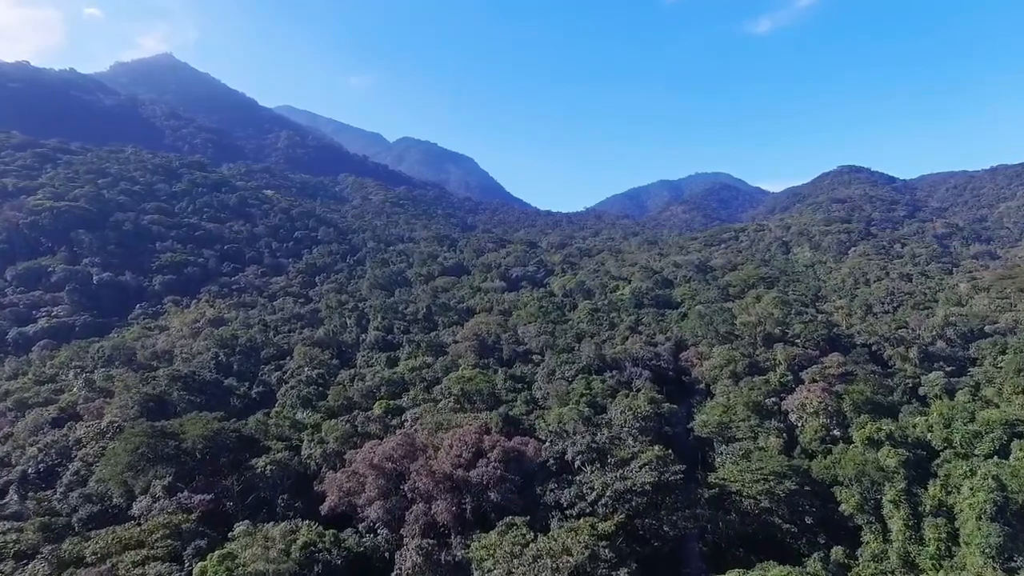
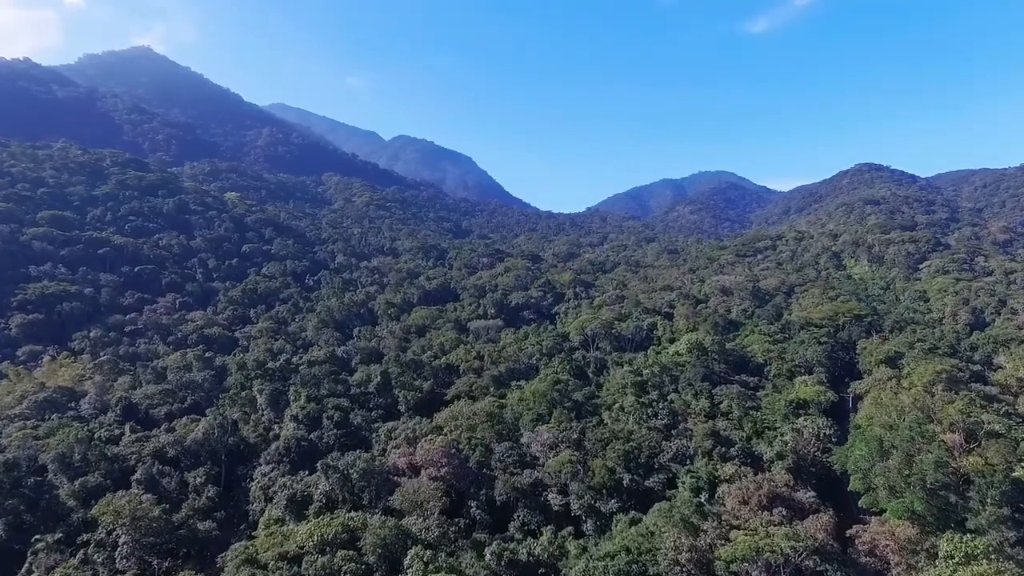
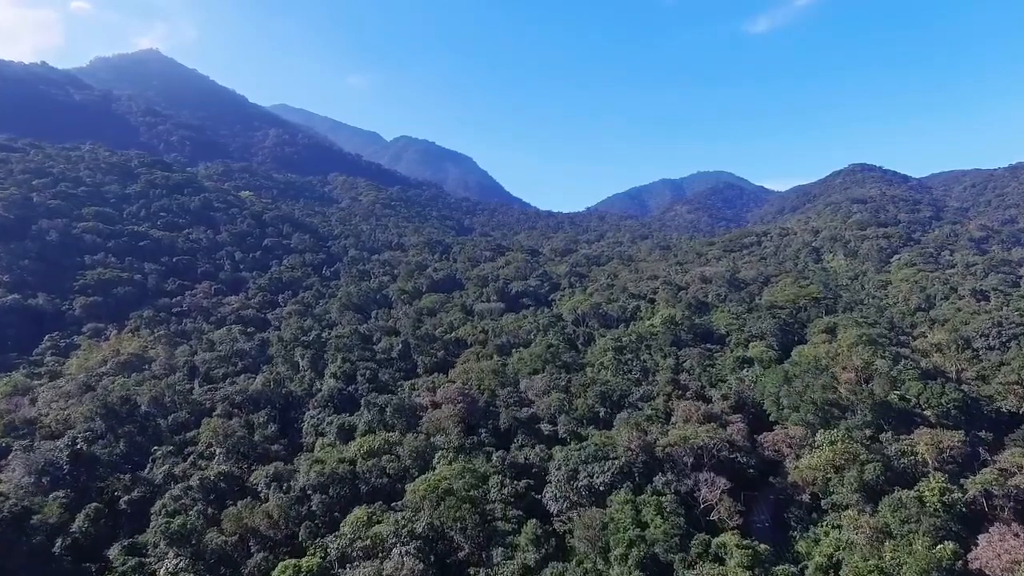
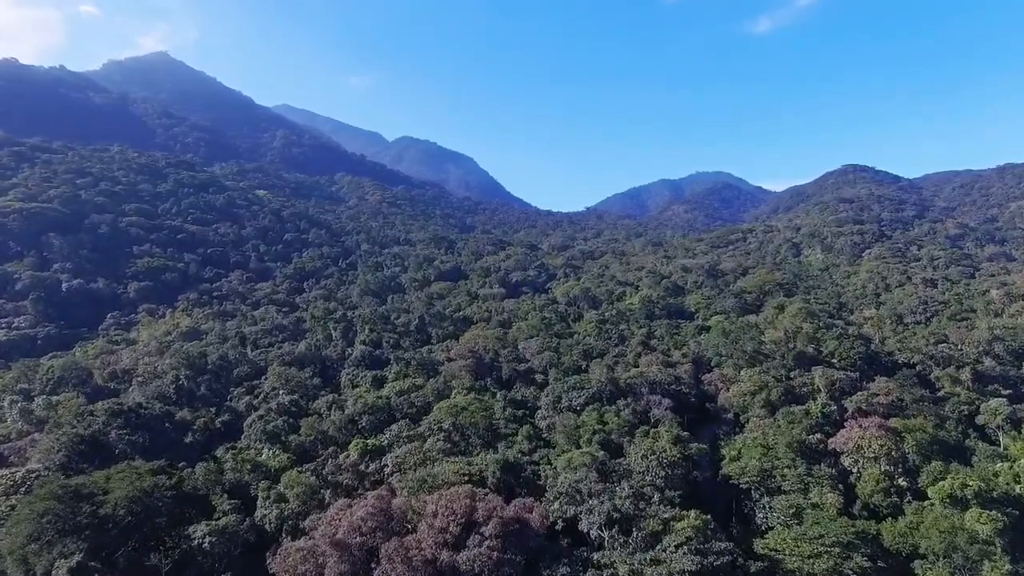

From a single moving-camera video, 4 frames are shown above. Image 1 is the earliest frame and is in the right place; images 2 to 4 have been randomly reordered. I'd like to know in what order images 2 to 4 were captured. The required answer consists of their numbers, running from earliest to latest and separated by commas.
4, 3, 2
